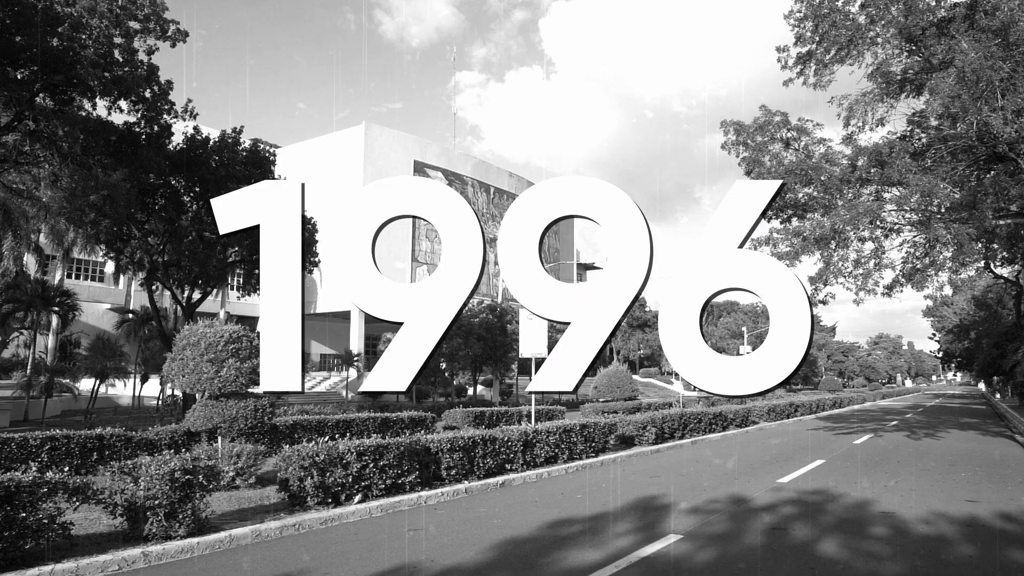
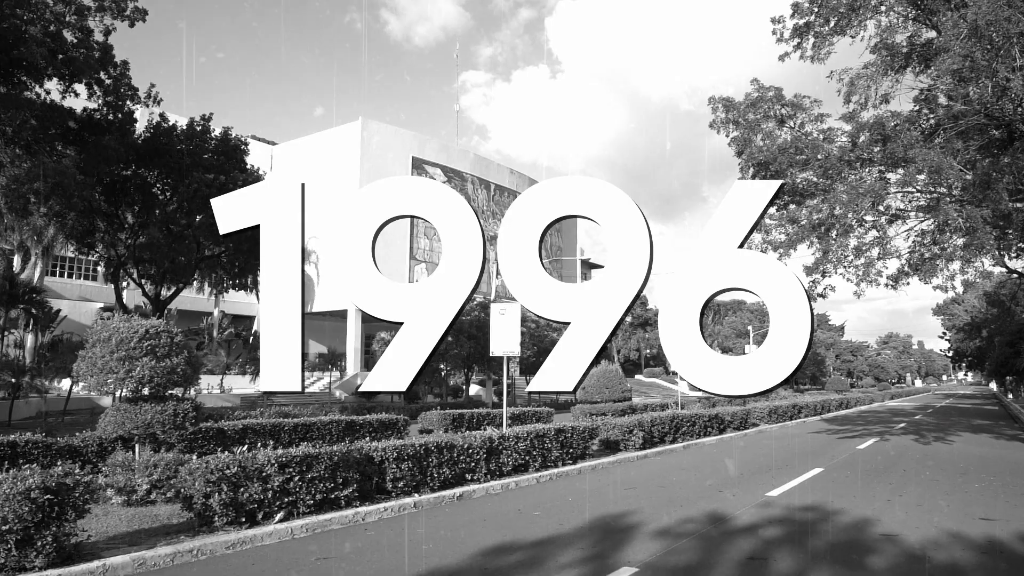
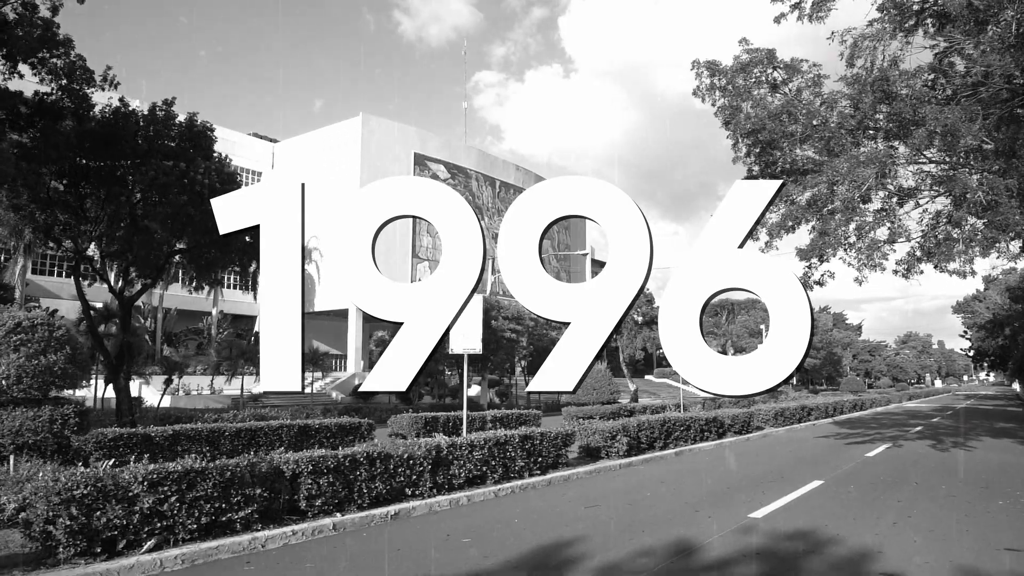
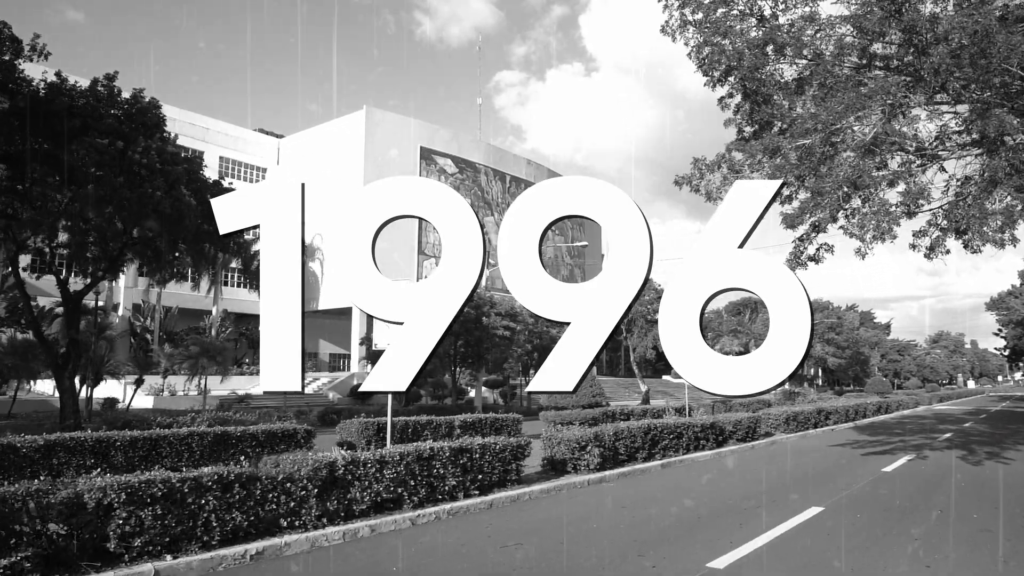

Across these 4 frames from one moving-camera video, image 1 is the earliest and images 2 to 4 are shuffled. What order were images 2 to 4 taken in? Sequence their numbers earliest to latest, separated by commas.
2, 3, 4
